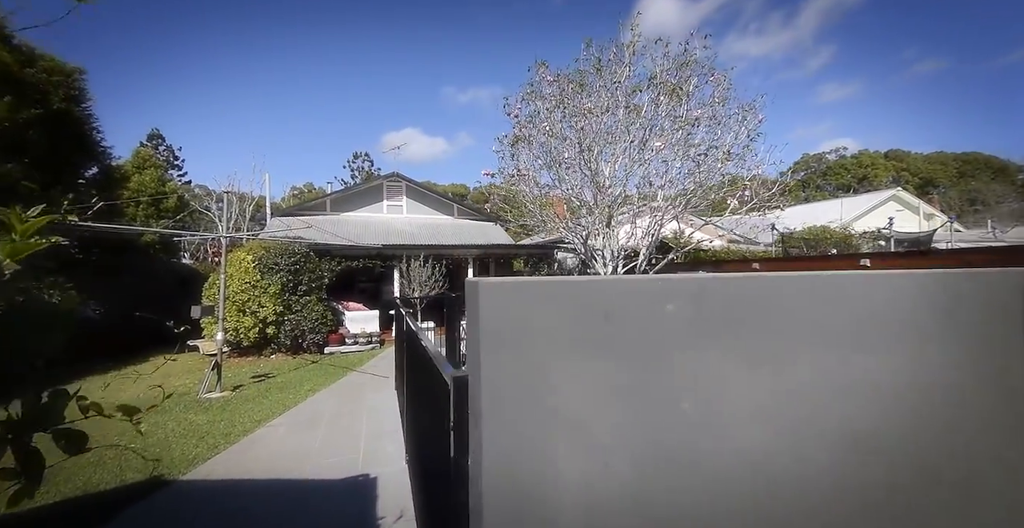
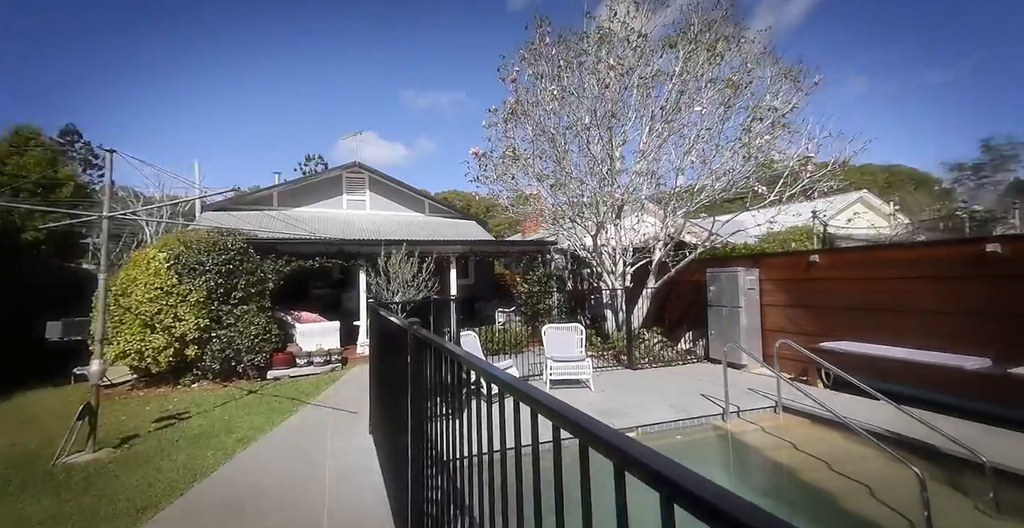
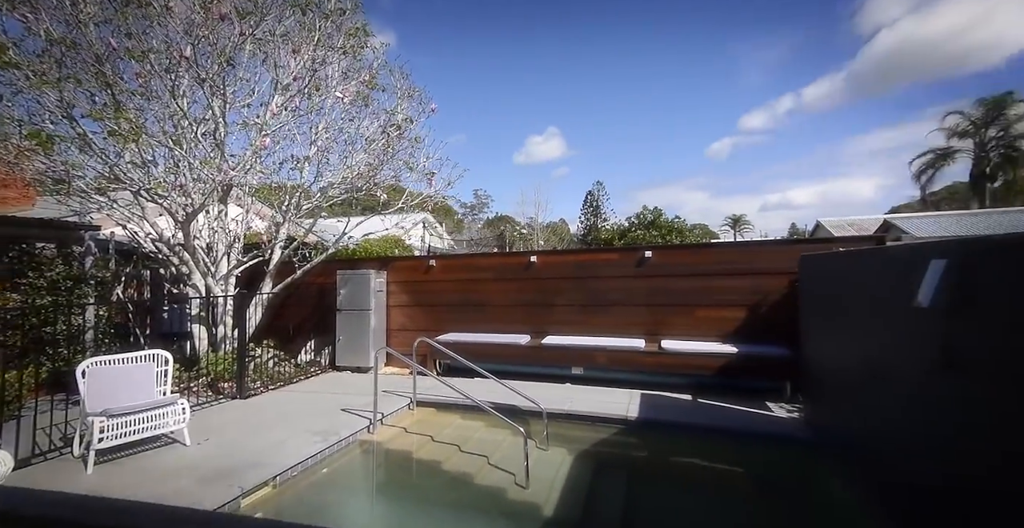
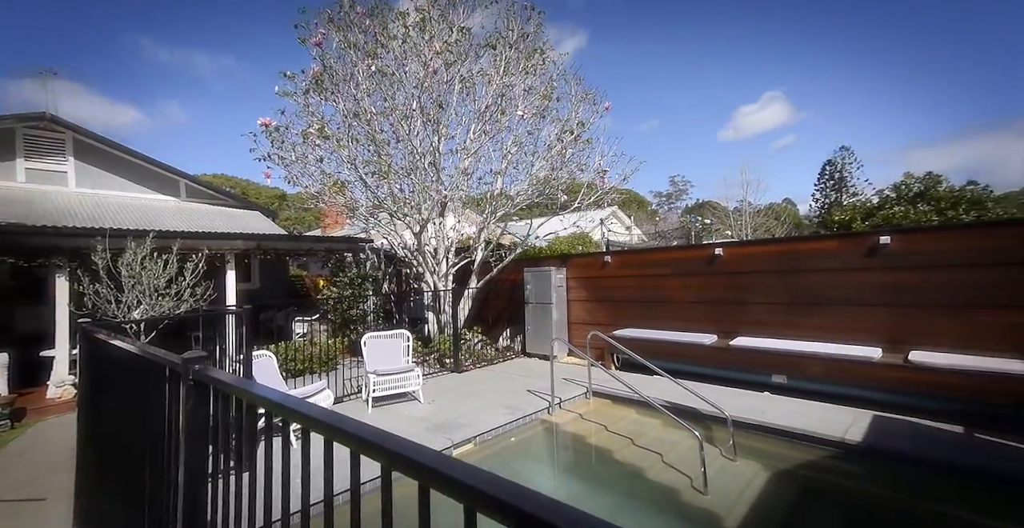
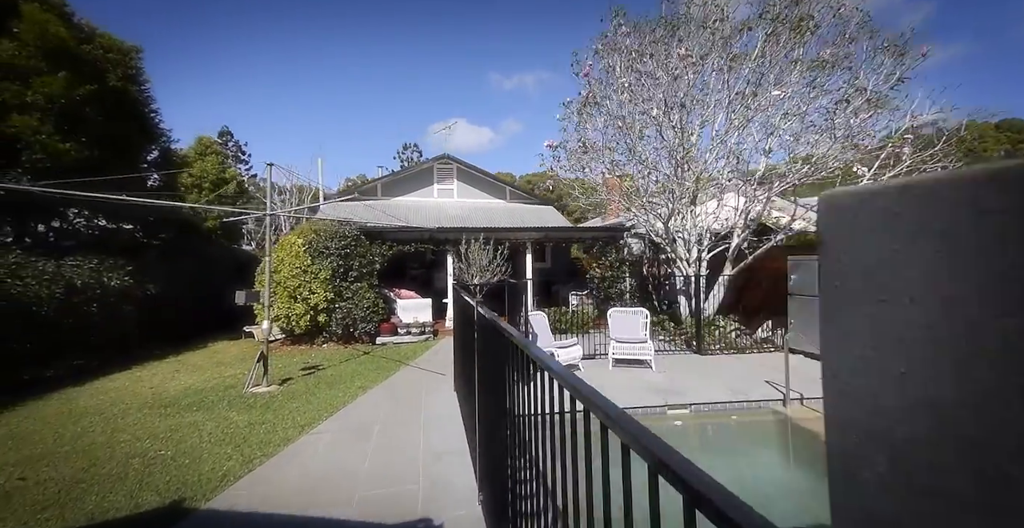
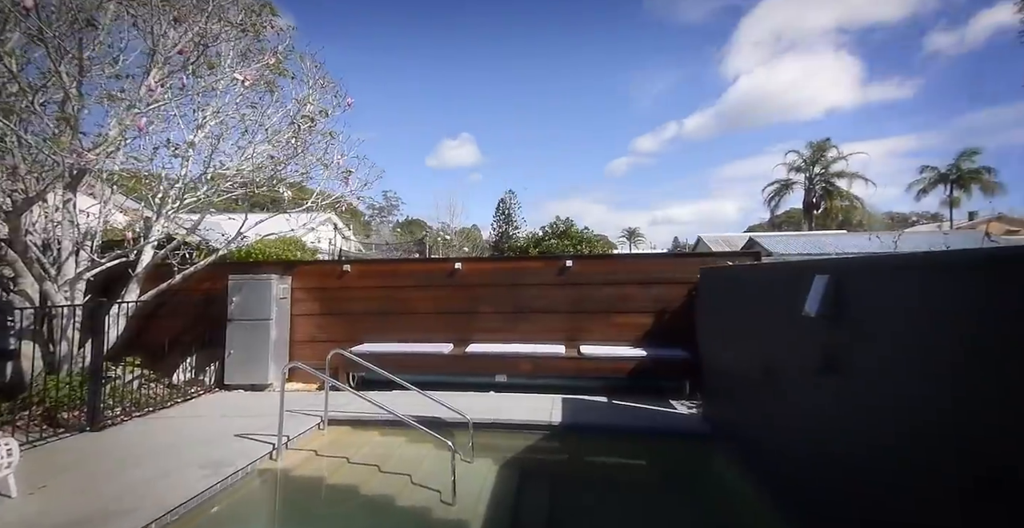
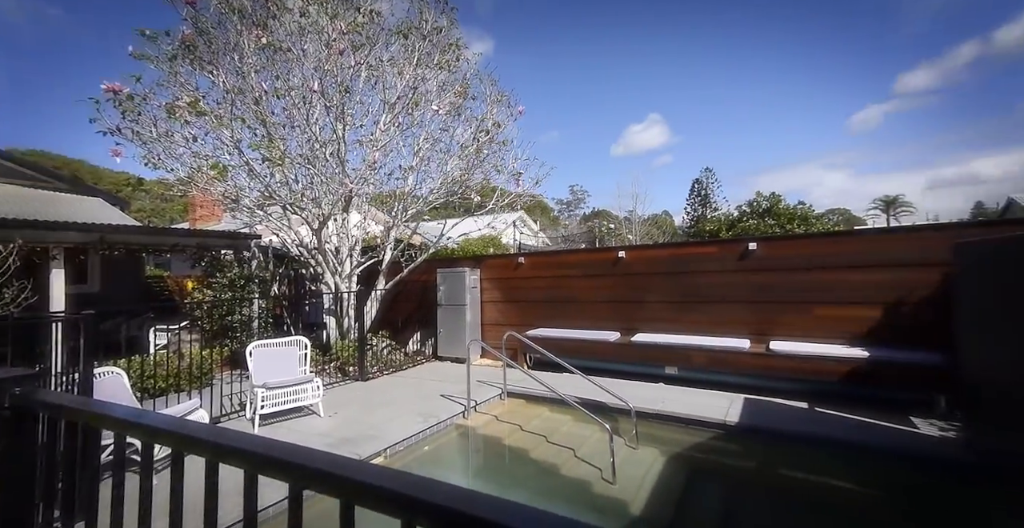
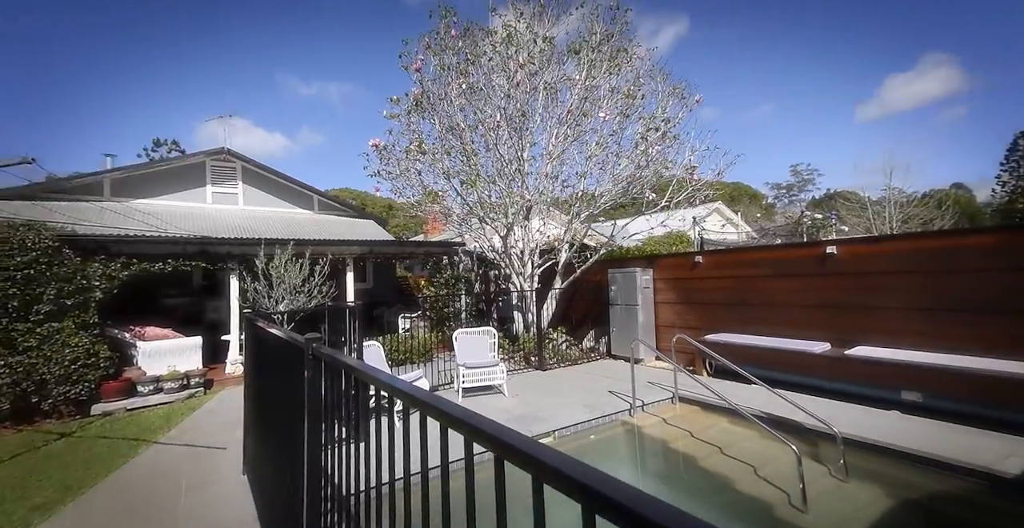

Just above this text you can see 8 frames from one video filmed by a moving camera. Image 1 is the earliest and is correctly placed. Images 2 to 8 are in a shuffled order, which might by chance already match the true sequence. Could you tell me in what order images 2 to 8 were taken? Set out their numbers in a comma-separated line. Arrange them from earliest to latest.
5, 2, 8, 4, 7, 3, 6
